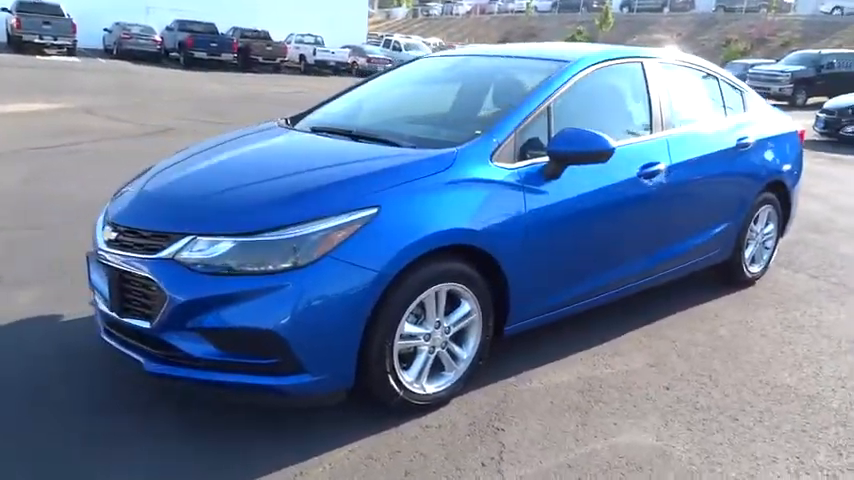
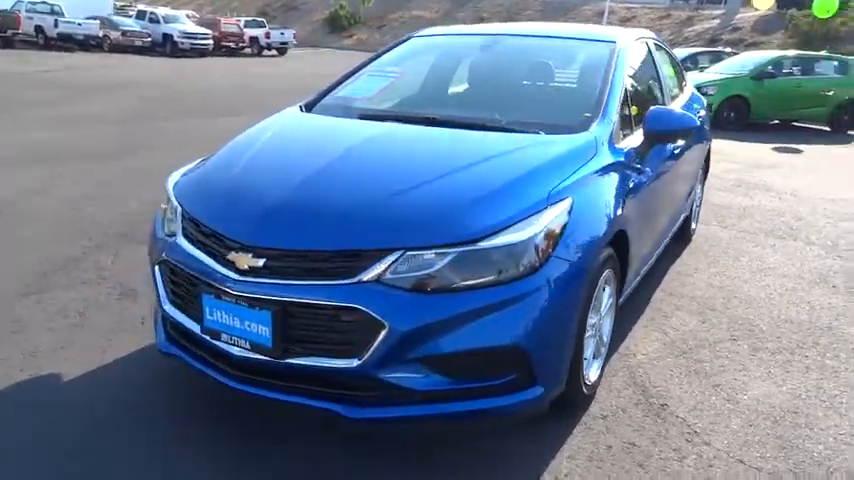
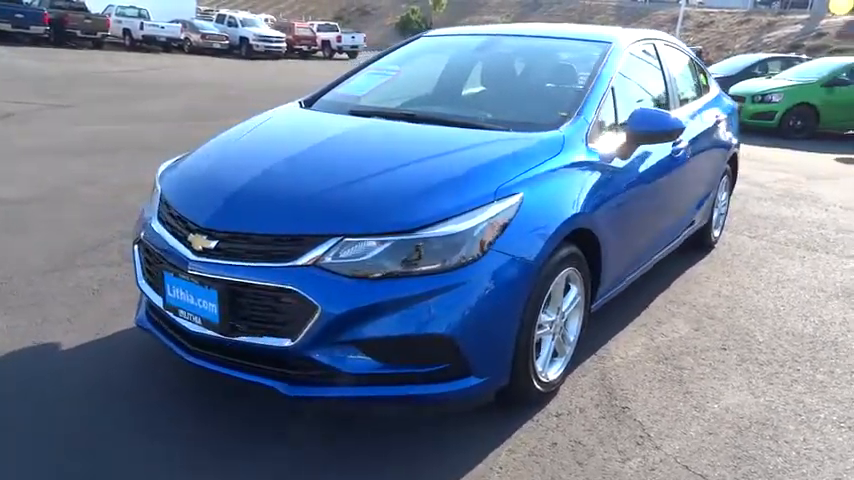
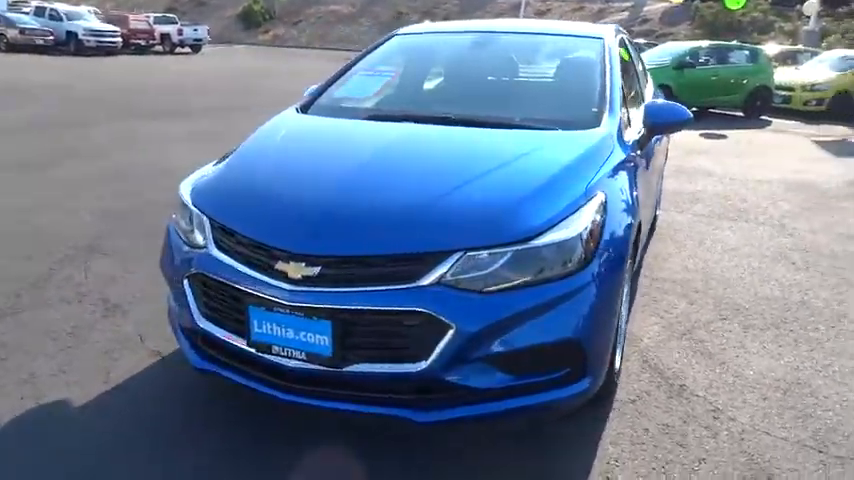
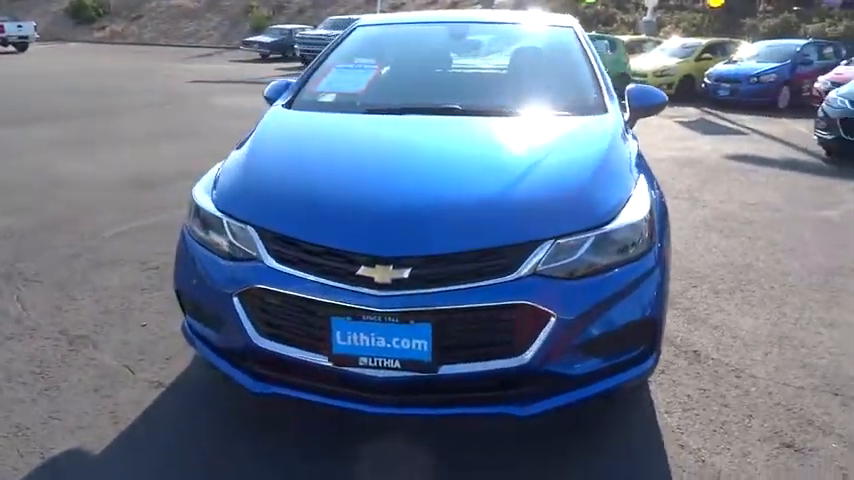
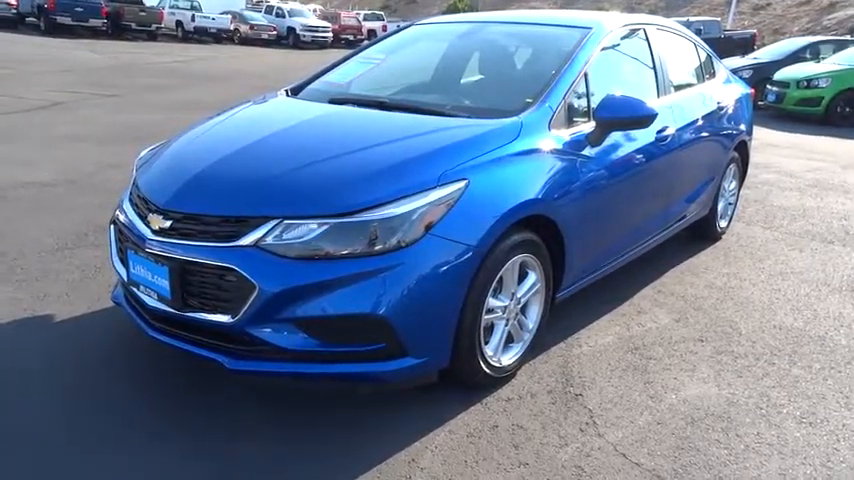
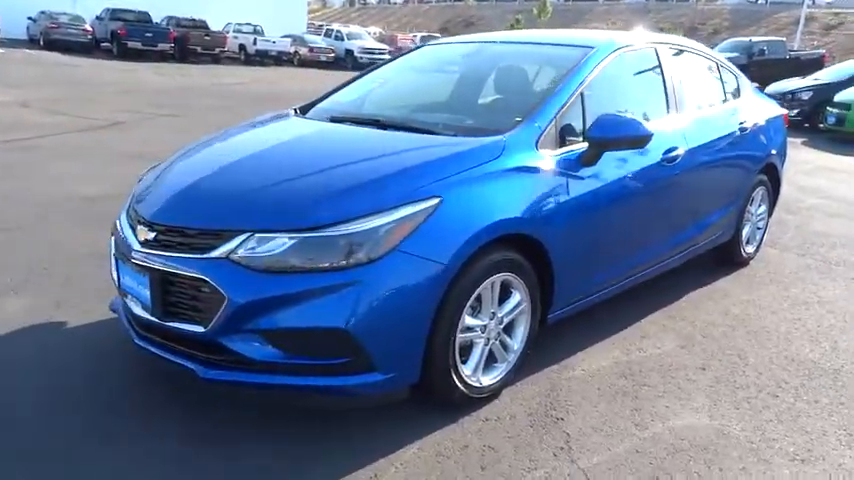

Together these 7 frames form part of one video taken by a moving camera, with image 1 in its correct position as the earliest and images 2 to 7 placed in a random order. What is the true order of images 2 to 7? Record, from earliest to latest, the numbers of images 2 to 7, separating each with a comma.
7, 6, 3, 2, 4, 5
